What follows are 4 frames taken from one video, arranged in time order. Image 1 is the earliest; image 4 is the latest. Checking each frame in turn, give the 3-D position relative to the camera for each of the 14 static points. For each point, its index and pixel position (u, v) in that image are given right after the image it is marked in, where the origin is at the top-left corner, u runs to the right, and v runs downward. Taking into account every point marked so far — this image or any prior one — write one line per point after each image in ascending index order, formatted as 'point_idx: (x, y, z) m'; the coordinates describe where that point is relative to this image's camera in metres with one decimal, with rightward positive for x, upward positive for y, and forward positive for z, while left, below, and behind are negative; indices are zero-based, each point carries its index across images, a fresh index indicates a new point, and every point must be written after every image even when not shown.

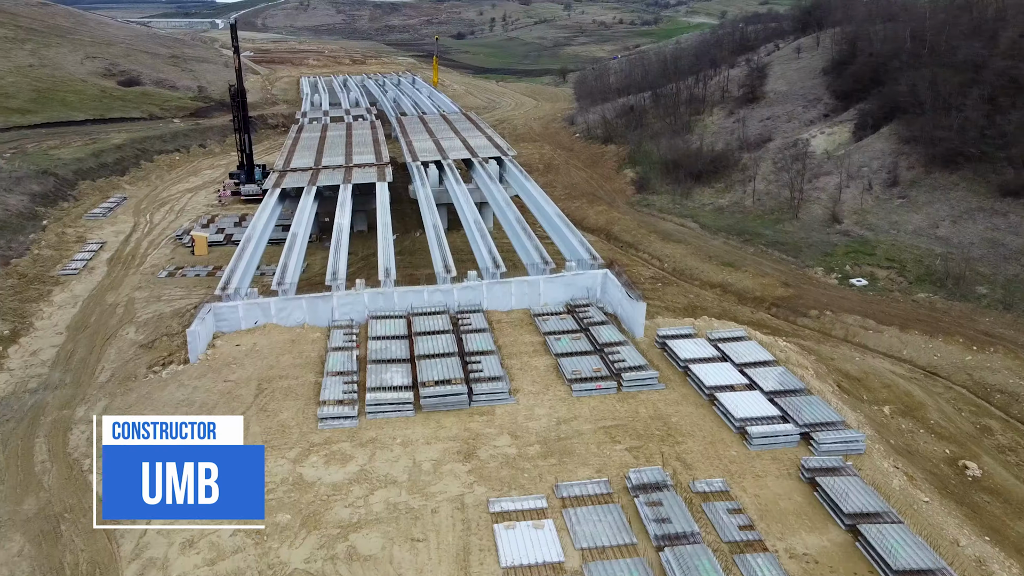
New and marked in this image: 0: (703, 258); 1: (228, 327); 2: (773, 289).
0: (+4.4, +0.7, +18.9) m
1: (-4.2, -0.6, +12.0) m
2: (+5.4, 0.0, +16.9) m
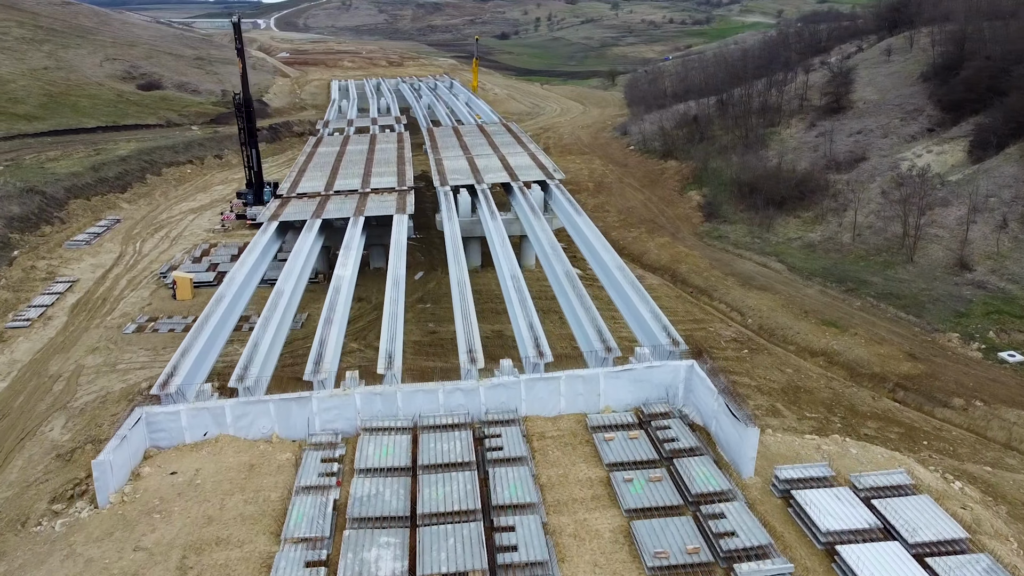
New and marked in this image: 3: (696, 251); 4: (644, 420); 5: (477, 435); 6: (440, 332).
0: (+5.3, -0.5, +15.2) m
1: (-3.7, -1.6, +8.6) m
2: (+6.2, -1.2, +13.0) m
3: (+4.4, +0.9, +19.2) m
4: (+1.5, -1.5, +9.0) m
5: (-0.4, -1.6, +8.6) m
6: (-1.3, -0.8, +14.4) m
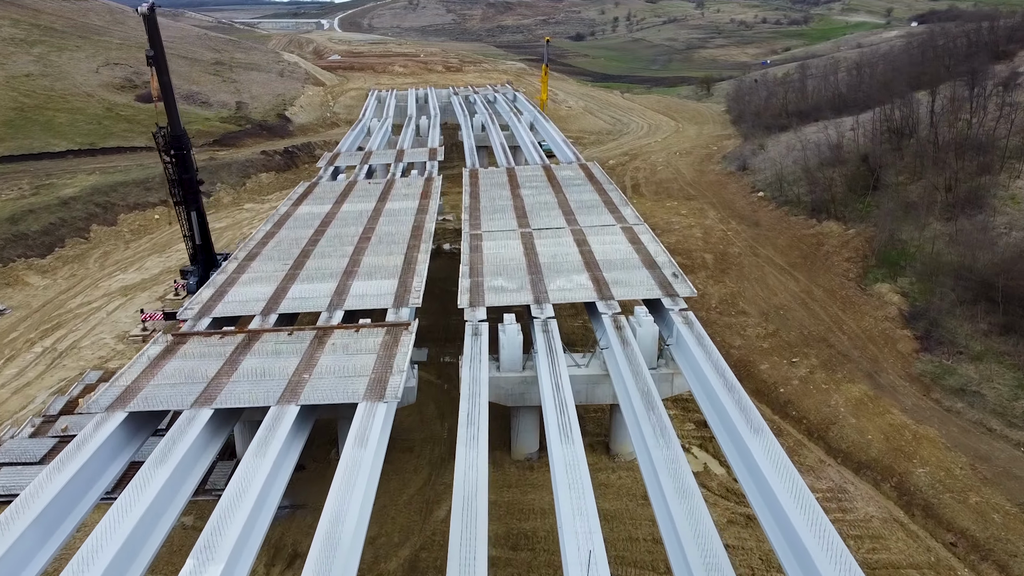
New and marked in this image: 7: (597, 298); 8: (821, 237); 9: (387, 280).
0: (+6.0, -3.2, +6.5) m
1: (-3.5, -4.1, +0.7) m
2: (+6.7, -3.9, +4.3) m
3: (+5.4, -1.8, +10.6) m
4: (+1.7, -4.0, +0.6) m
5: (-0.2, -4.1, +0.5) m
6: (-0.6, -3.3, +6.3) m
7: (+1.1, -0.1, +10.3) m
8: (+6.6, +1.2, +17.3) m
9: (-1.7, +0.1, +11.1) m
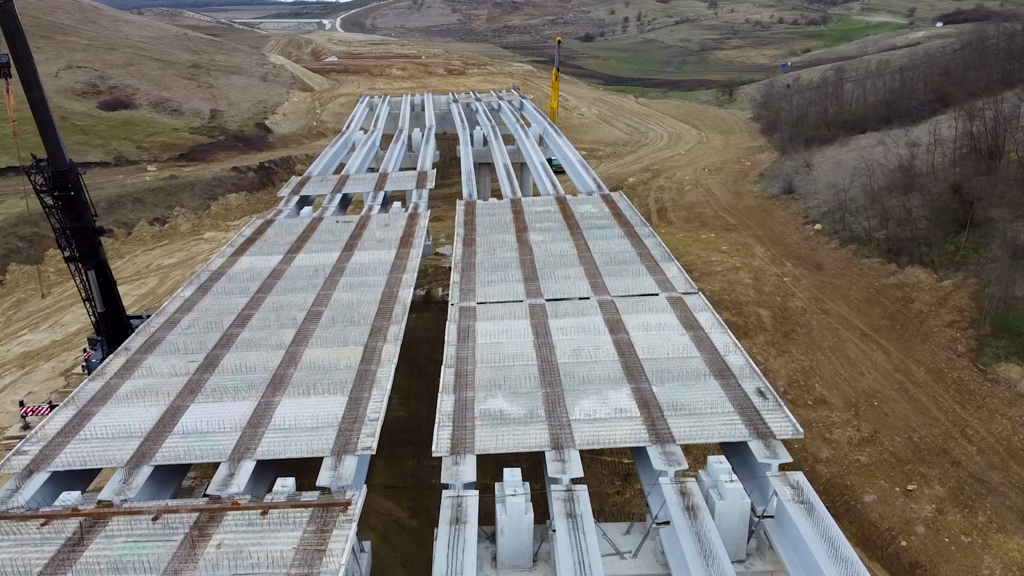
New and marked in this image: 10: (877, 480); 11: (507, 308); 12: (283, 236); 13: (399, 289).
0: (+6.0, -4.3, +2.9) m
1: (-3.5, -5.1, -2.8) m
2: (+6.7, -5.0, +0.7) m
3: (+5.5, -2.9, +6.9) m
4: (+1.6, -5.1, -3.0) m
5: (-0.2, -5.2, -3.1) m
6: (-0.6, -4.4, +2.7) m
7: (+1.1, -1.2, +6.7) m
8: (+6.7, 0.0, +13.7) m
9: (-1.7, -1.0, +7.5) m
10: (+4.2, -2.2, +9.3) m
11: (0.0, -0.2, +9.4) m
12: (-3.6, +0.8, +12.6) m
13: (-1.4, 0.0, +10.2) m
